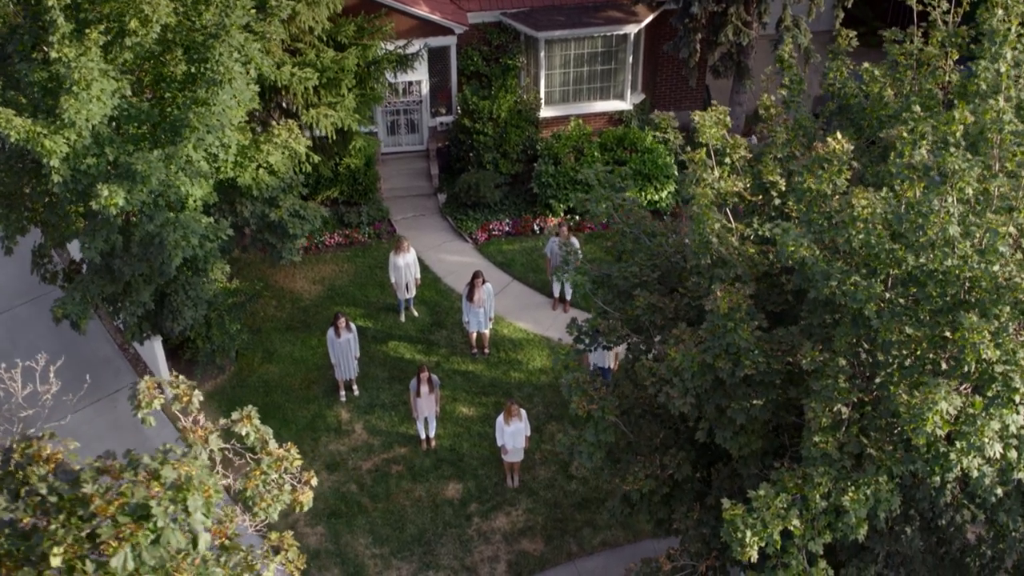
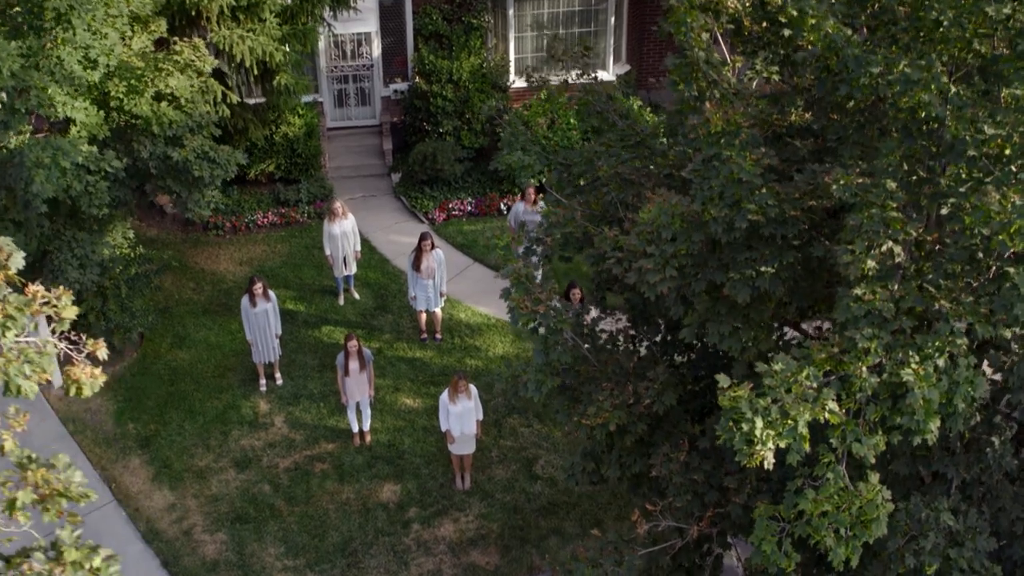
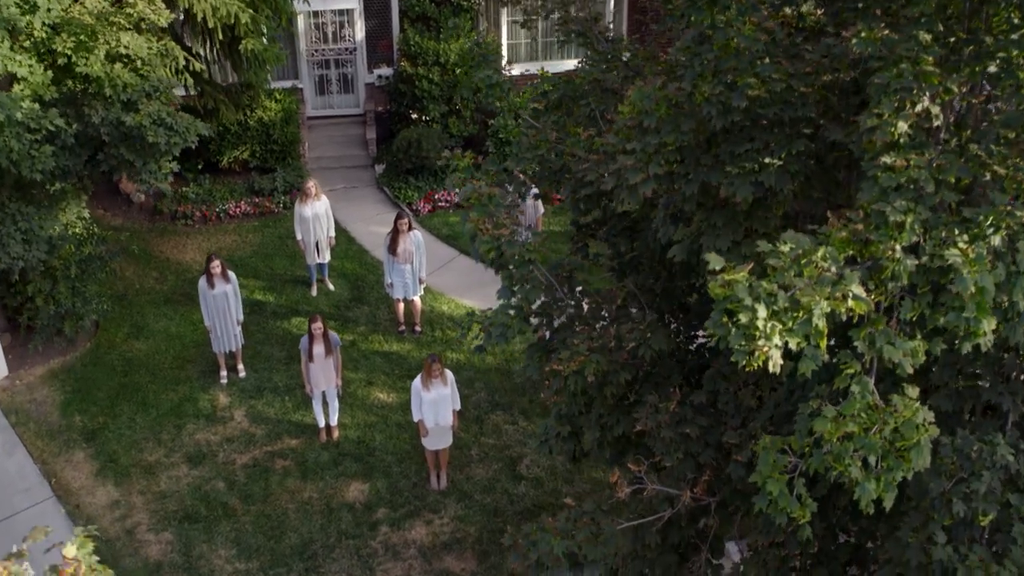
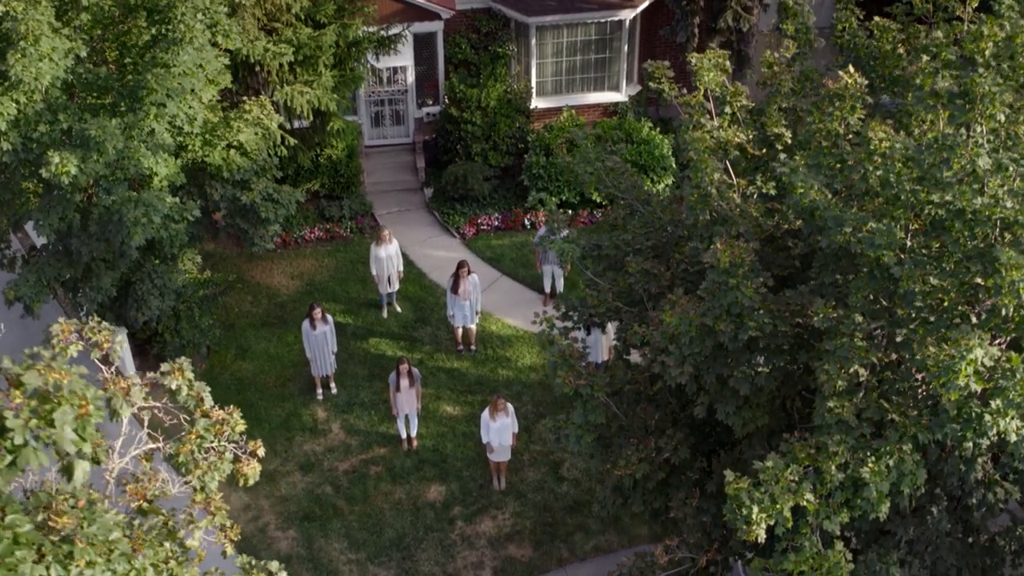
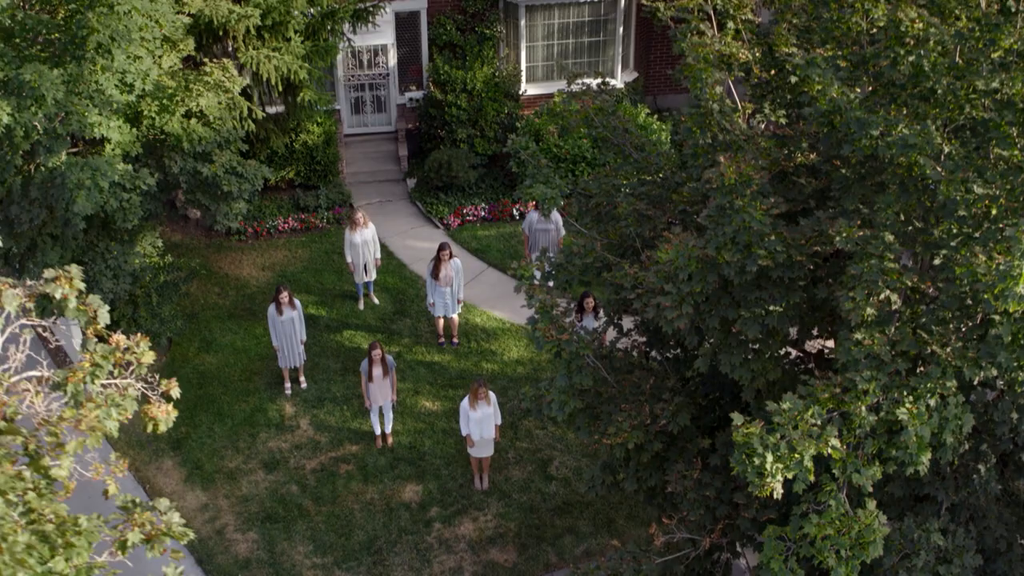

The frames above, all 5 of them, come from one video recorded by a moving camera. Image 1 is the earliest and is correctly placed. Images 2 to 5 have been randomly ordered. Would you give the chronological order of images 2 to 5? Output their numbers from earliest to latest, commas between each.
4, 5, 2, 3
